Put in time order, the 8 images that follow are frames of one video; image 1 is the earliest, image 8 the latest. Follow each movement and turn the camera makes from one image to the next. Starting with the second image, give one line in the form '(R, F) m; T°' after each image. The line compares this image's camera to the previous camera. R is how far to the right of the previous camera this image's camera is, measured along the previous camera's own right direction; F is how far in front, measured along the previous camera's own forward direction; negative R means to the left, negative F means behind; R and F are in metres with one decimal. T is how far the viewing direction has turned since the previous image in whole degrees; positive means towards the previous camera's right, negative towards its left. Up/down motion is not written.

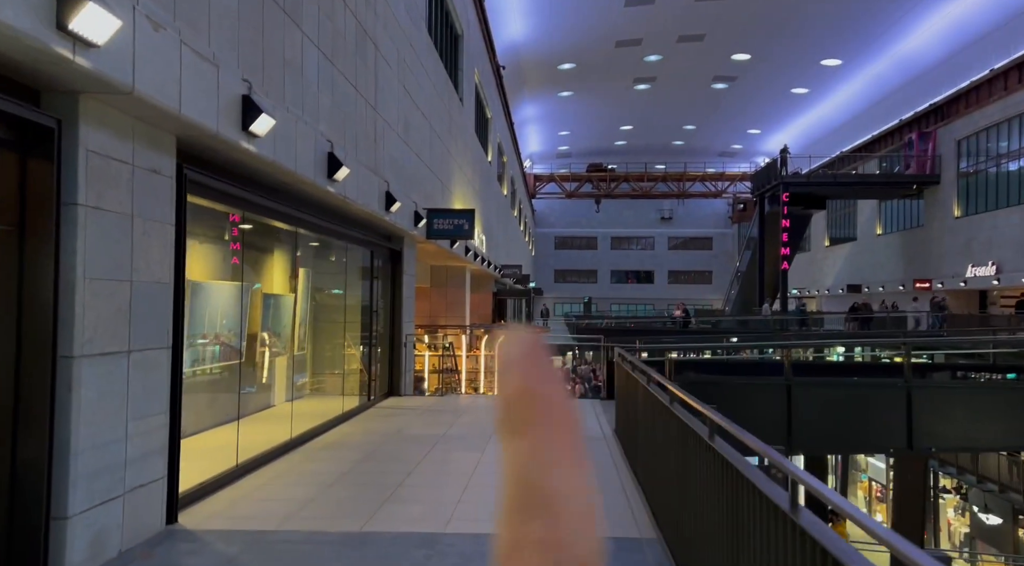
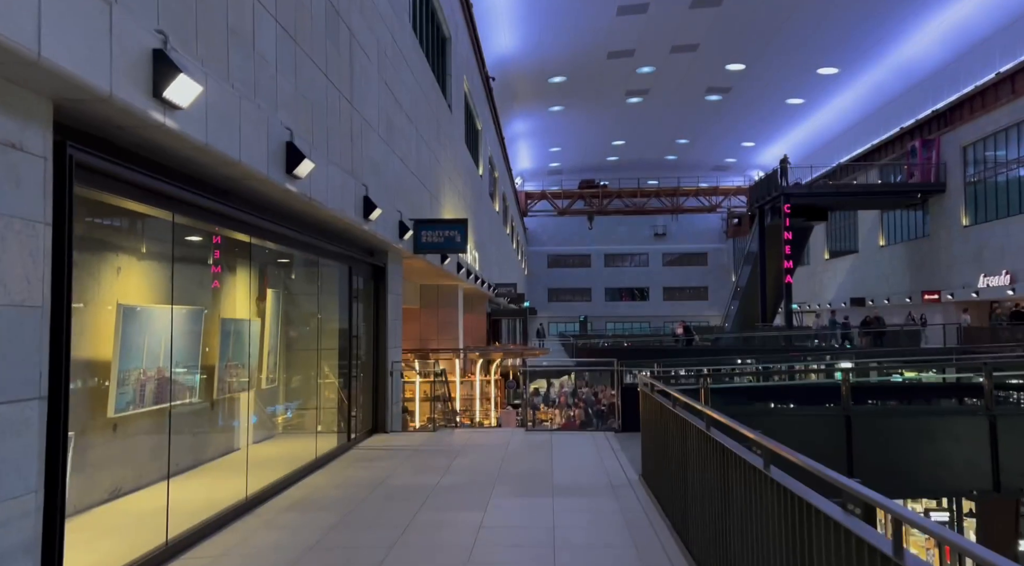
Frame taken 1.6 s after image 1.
(-0.1, +1.4) m; +1°
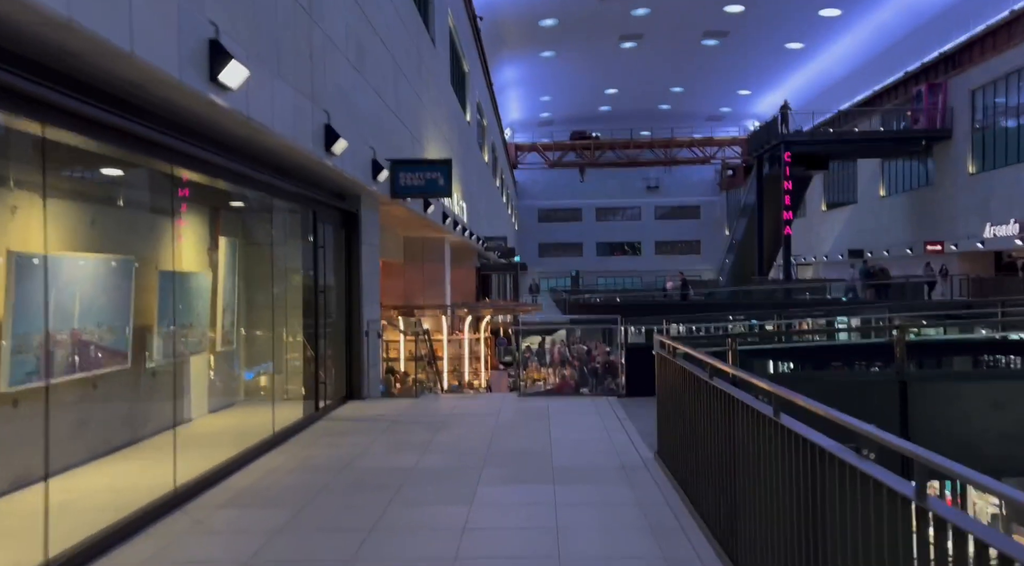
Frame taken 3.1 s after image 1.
(0.0, +1.2) m; +1°
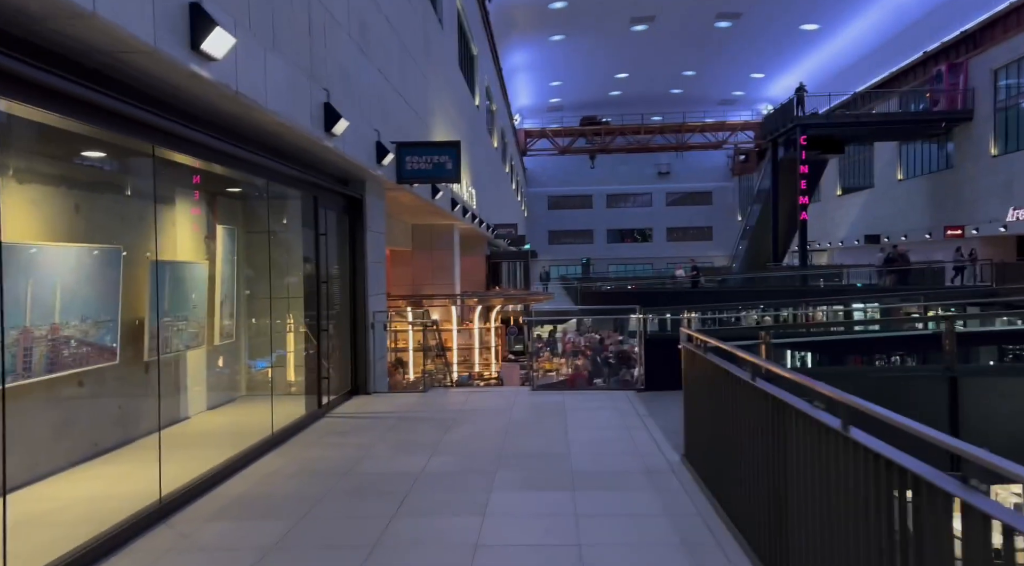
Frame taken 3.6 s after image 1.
(0.0, +0.5) m; -1°
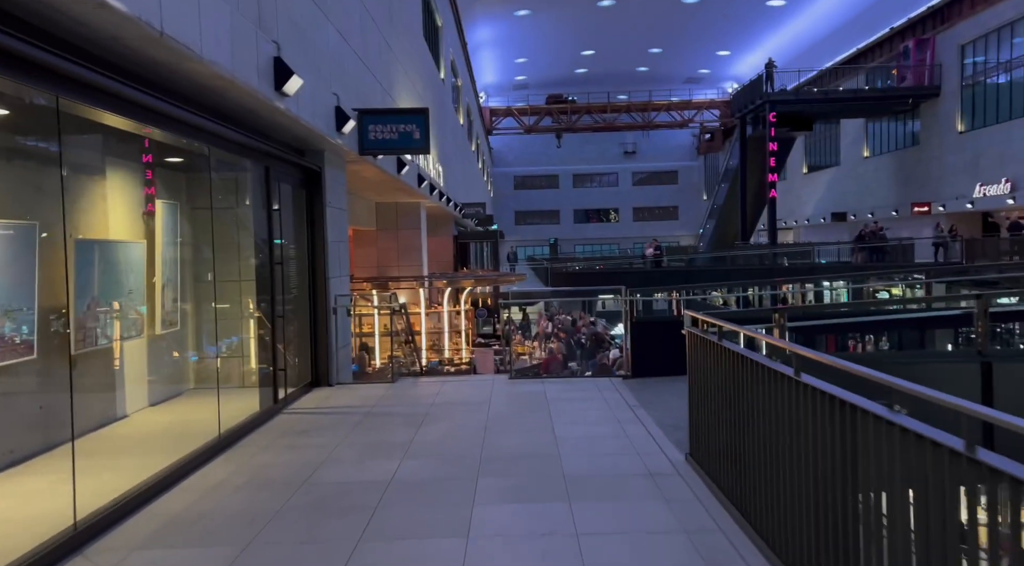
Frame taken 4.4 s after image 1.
(-0.1, +0.7) m; +3°
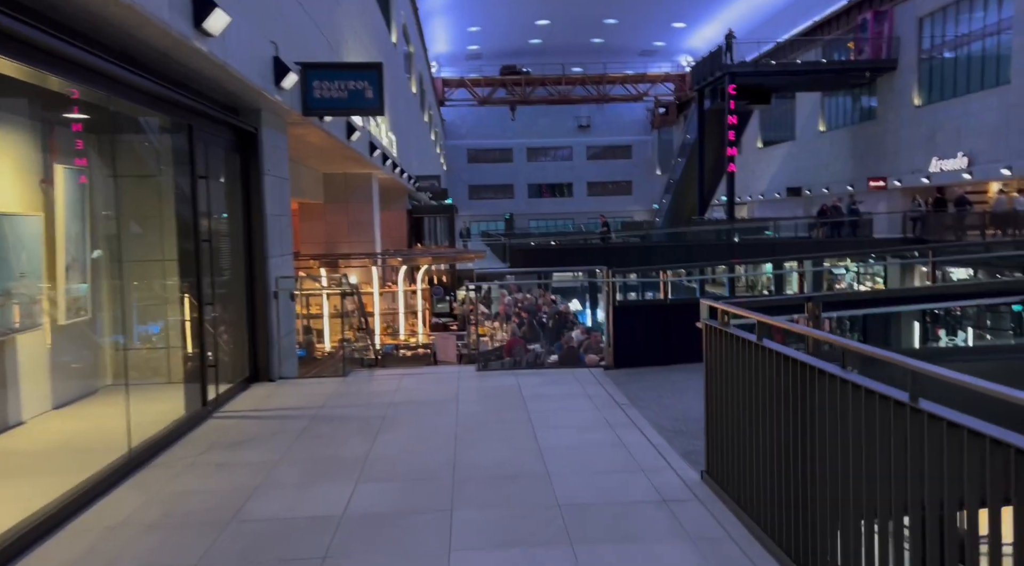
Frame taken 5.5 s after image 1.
(-0.1, +0.9) m; +4°
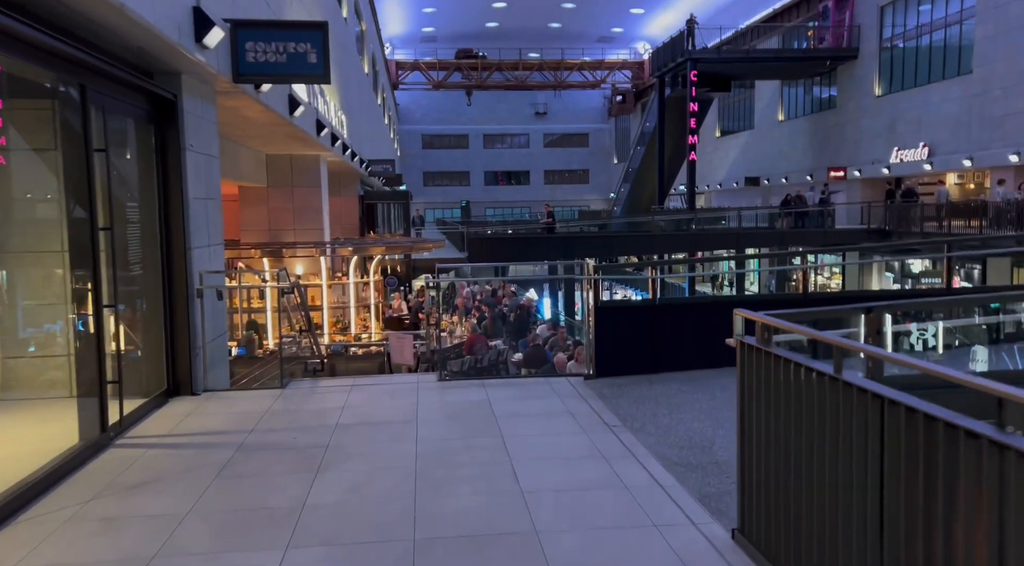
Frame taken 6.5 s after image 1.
(-0.1, +1.0) m; +3°
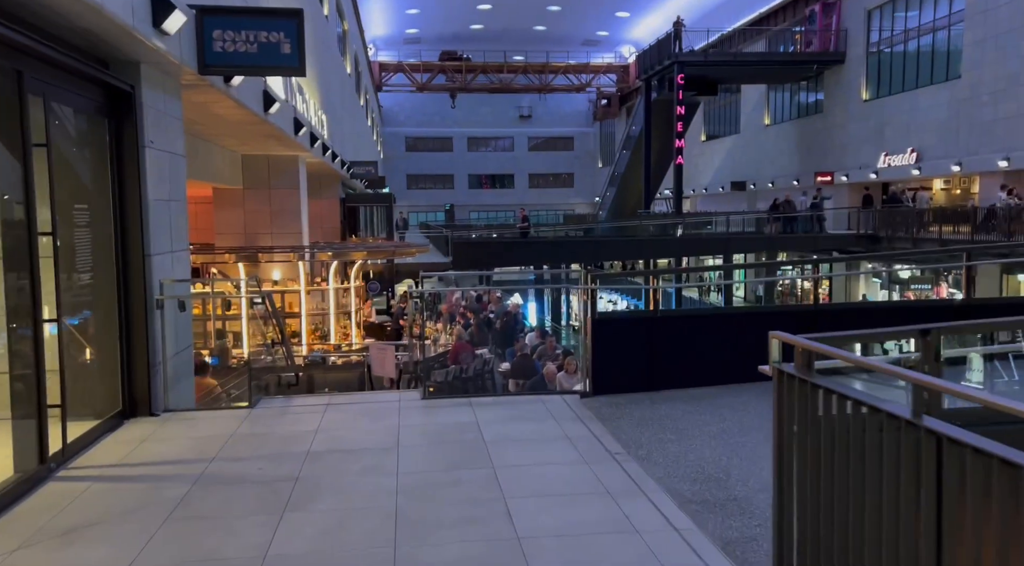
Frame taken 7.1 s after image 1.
(0.0, +0.5) m; +1°
